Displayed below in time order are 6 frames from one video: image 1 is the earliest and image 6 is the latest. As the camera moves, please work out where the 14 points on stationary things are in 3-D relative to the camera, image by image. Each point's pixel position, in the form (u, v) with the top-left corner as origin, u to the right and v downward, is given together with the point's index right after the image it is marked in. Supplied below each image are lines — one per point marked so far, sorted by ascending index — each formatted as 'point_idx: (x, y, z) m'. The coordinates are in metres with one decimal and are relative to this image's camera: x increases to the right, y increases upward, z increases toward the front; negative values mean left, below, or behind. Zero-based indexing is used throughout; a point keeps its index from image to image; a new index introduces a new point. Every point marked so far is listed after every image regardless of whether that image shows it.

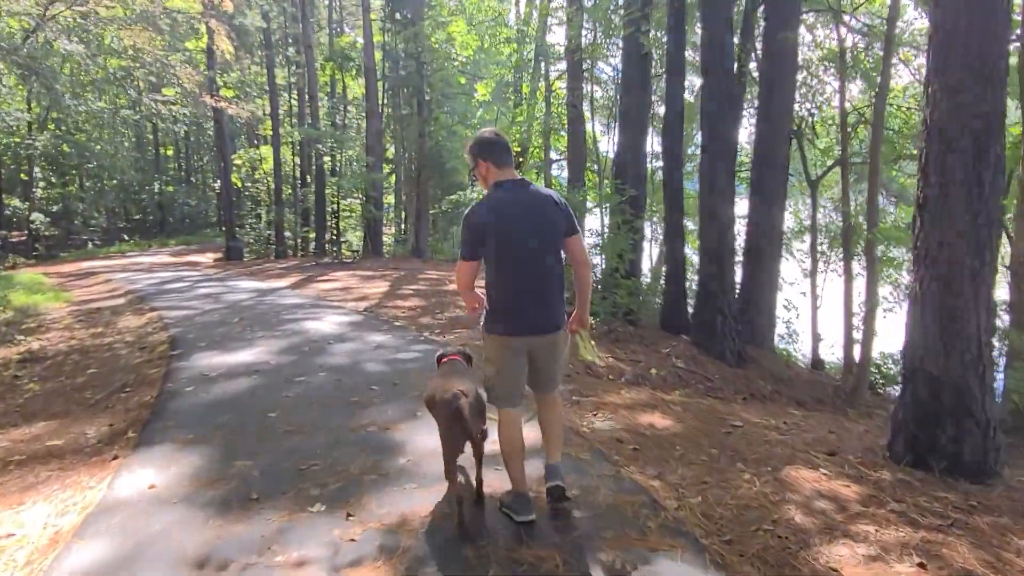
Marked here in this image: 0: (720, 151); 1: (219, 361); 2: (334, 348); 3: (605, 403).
0: (+2.8, +1.8, +8.6) m
1: (-3.3, -0.8, +7.3) m
2: (-2.1, -0.7, +7.7) m
3: (+0.9, -1.0, +5.6) m
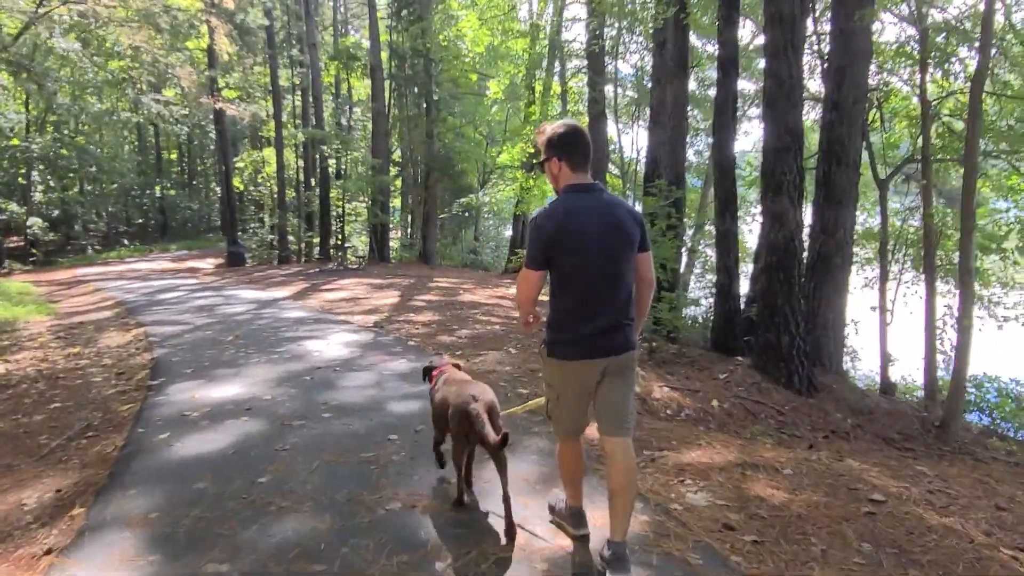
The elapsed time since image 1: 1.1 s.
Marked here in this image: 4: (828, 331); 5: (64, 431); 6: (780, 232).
0: (+3.2, +1.7, +7.4) m
1: (-2.9, -1.0, +6.1) m
2: (-1.7, -0.9, +6.5) m
3: (+1.3, -1.2, +4.4) m
4: (+4.2, -0.6, +8.5) m
5: (-3.9, -1.2, +5.6) m
6: (+3.1, +0.6, +7.5) m
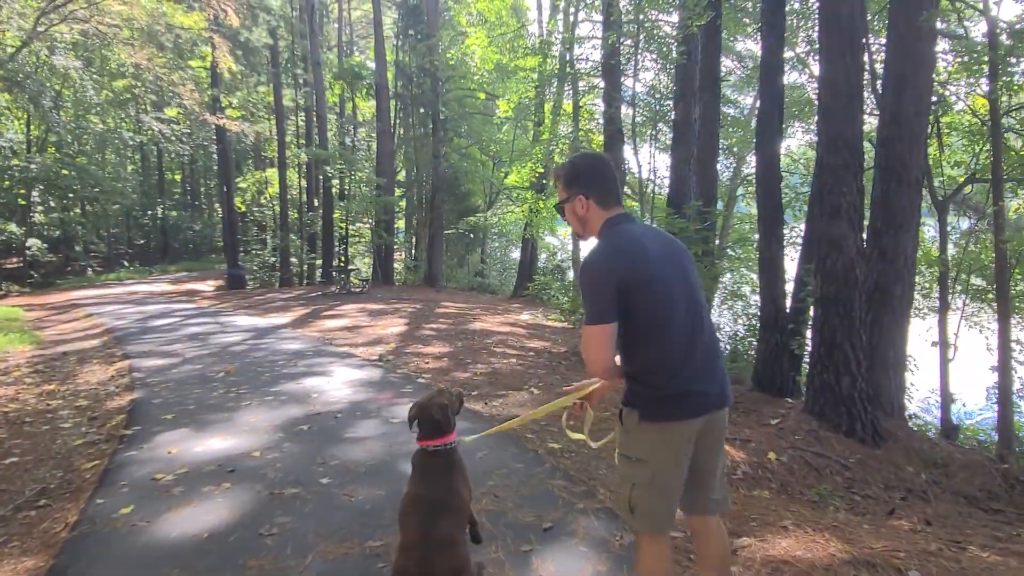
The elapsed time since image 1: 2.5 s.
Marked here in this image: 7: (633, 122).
0: (+3.4, +1.3, +6.6) m
1: (-2.7, -1.3, +5.2) m
2: (-1.5, -1.2, +5.6) m
3: (+1.5, -1.5, +3.5) m
4: (+4.4, -1.0, +7.6) m
5: (-3.6, -1.5, +4.7) m
6: (+3.3, +0.3, +6.6) m
7: (+2.7, +3.6, +14.1) m
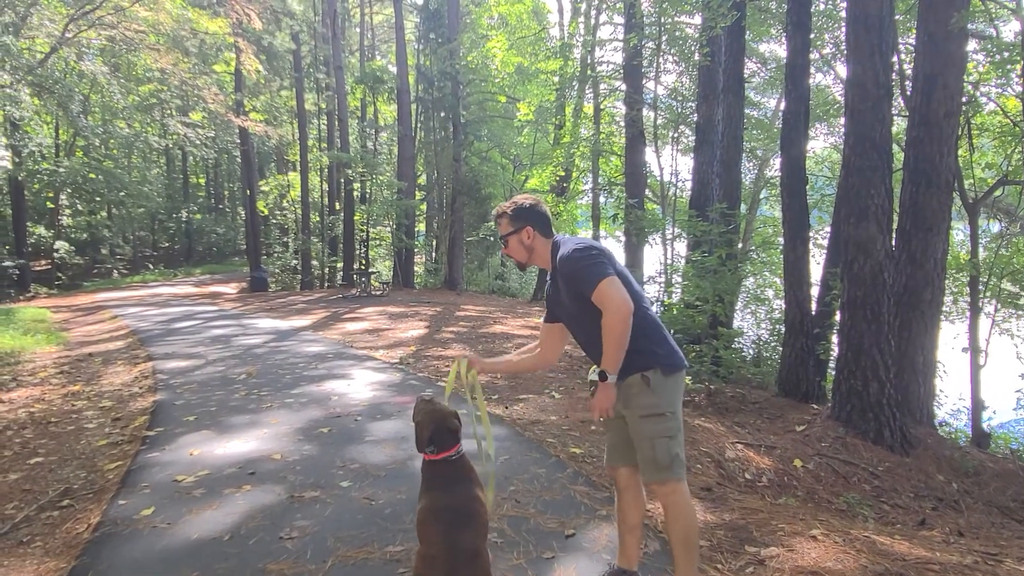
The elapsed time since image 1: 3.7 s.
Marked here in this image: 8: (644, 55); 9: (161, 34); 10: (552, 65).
0: (+3.6, +1.3, +6.5) m
1: (-2.5, -1.3, +5.2) m
2: (-1.3, -1.3, +5.6) m
3: (+1.6, -1.5, +3.4) m
4: (+4.6, -1.0, +7.4) m
5: (-3.5, -1.5, +4.7) m
6: (+3.5, +0.2, +6.4) m
7: (+3.1, +3.6, +13.9) m
8: (+2.4, +4.3, +11.9) m
9: (-7.3, +5.3, +13.3) m
10: (+1.1, +6.4, +18.5) m
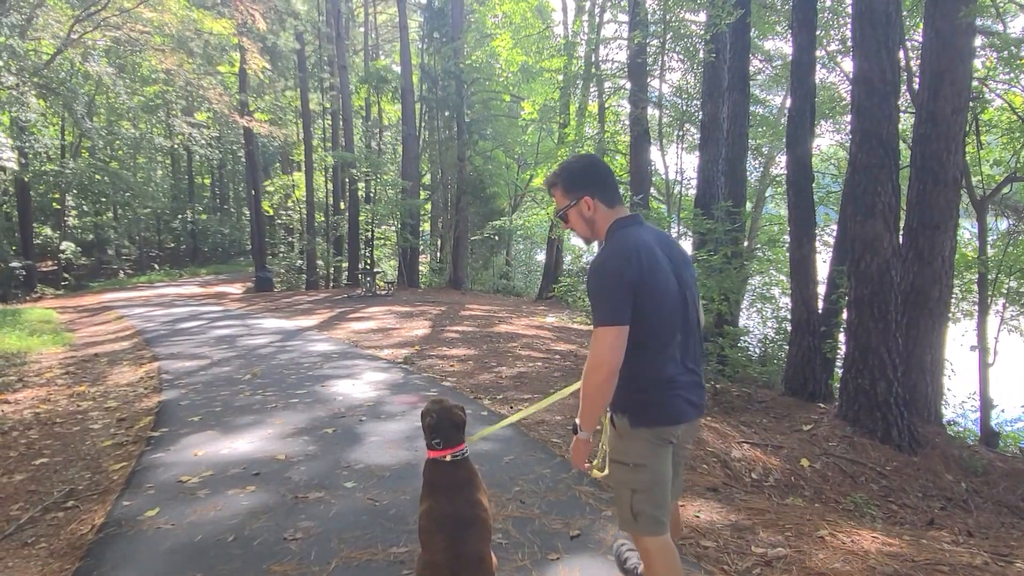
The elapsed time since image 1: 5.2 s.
0: (+3.7, +1.3, +6.4) m
1: (-2.5, -1.3, +5.2) m
2: (-1.2, -1.3, +5.6) m
3: (+1.6, -1.5, +3.4) m
4: (+4.7, -1.0, +7.3) m
5: (-3.4, -1.5, +4.7) m
6: (+3.6, +0.3, +6.4) m
7: (+3.2, +3.6, +13.9) m
8: (+2.5, +4.3, +11.8) m
9: (-7.2, +5.2, +13.4) m
10: (+1.3, +6.4, +18.4) m
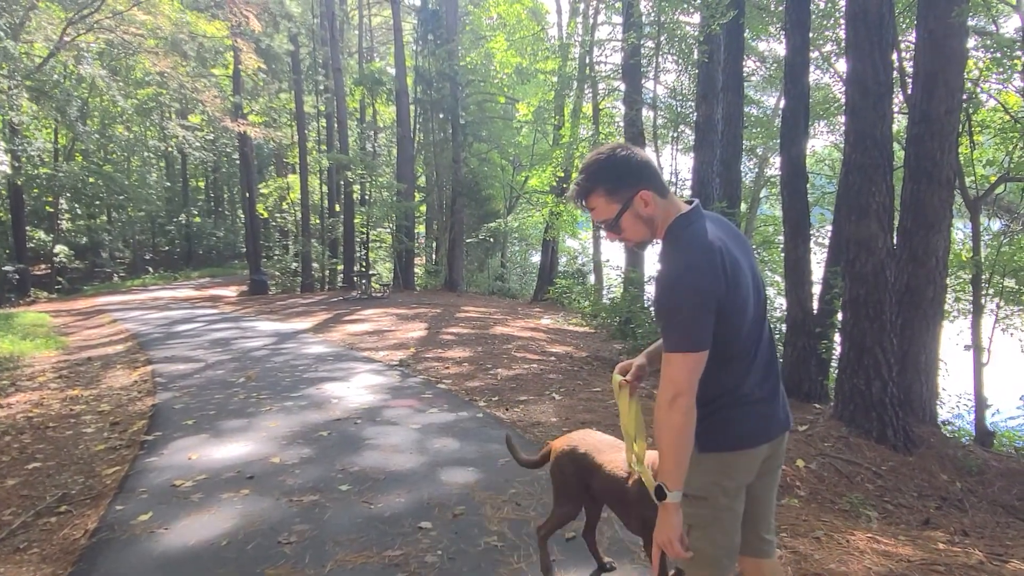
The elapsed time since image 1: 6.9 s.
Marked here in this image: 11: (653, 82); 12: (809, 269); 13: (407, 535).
0: (+3.6, +1.3, +6.4) m
1: (-2.5, -1.4, +5.2) m
2: (-1.3, -1.3, +5.6) m
3: (+1.6, -1.5, +3.4) m
4: (+4.6, -1.0, +7.3) m
5: (-3.5, -1.6, +4.7) m
6: (+3.5, +0.3, +6.4) m
7: (+3.1, +3.6, +13.9) m
8: (+2.4, +4.3, +11.8) m
9: (-7.3, +5.2, +13.3) m
10: (+1.1, +6.4, +18.4) m
11: (+2.8, +4.2, +13.1) m
12: (+3.7, +0.2, +8.1) m
13: (-0.6, -1.4, +3.7) m
